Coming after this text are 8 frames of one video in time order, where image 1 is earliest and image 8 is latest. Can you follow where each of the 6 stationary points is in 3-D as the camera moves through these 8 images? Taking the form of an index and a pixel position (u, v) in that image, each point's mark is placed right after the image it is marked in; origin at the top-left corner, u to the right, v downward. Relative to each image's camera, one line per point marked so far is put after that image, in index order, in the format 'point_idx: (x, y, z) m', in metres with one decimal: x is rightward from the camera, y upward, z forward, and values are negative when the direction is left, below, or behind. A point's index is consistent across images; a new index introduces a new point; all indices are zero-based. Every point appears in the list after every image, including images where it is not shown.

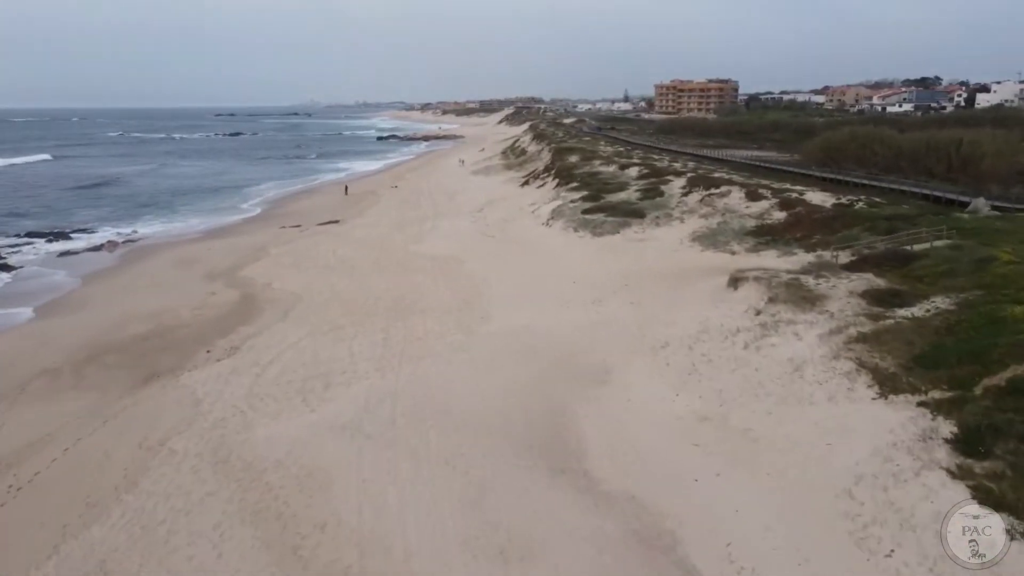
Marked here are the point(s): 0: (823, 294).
0: (+7.3, -0.1, +14.2) m
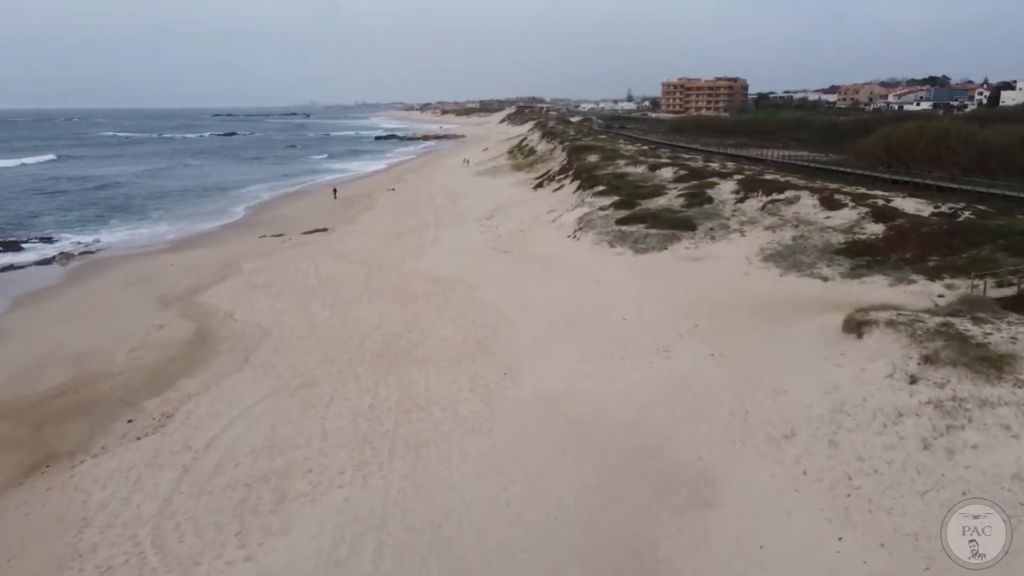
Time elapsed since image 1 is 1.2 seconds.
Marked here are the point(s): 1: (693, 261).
0: (+7.9, -1.0, +9.8) m
1: (+5.2, +0.8, +17.7) m
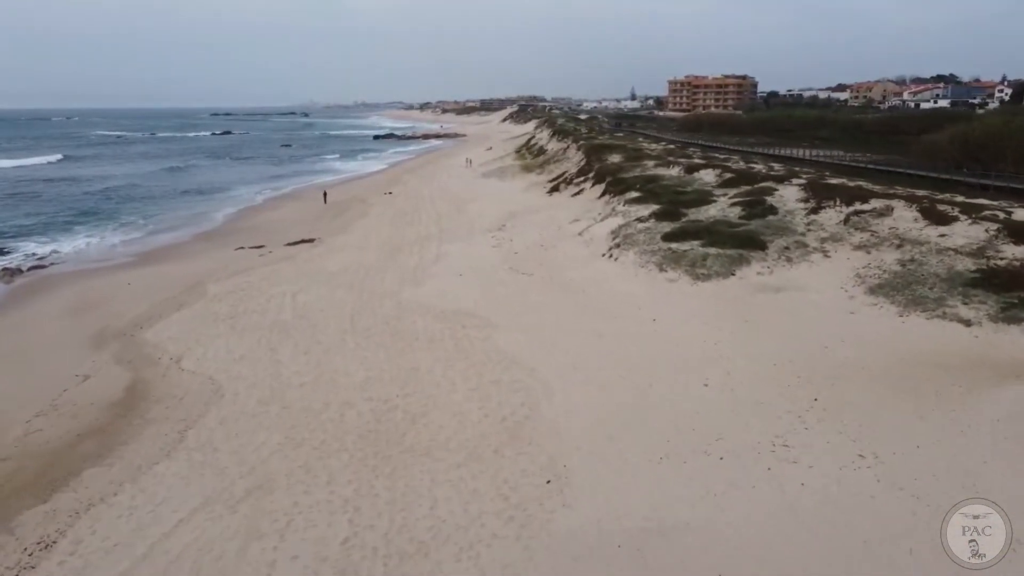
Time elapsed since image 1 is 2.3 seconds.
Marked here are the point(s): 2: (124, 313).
0: (+8.6, -1.9, +5.8) m
1: (+5.9, -0.1, +13.8) m
2: (-11.5, -0.7, +18.1) m
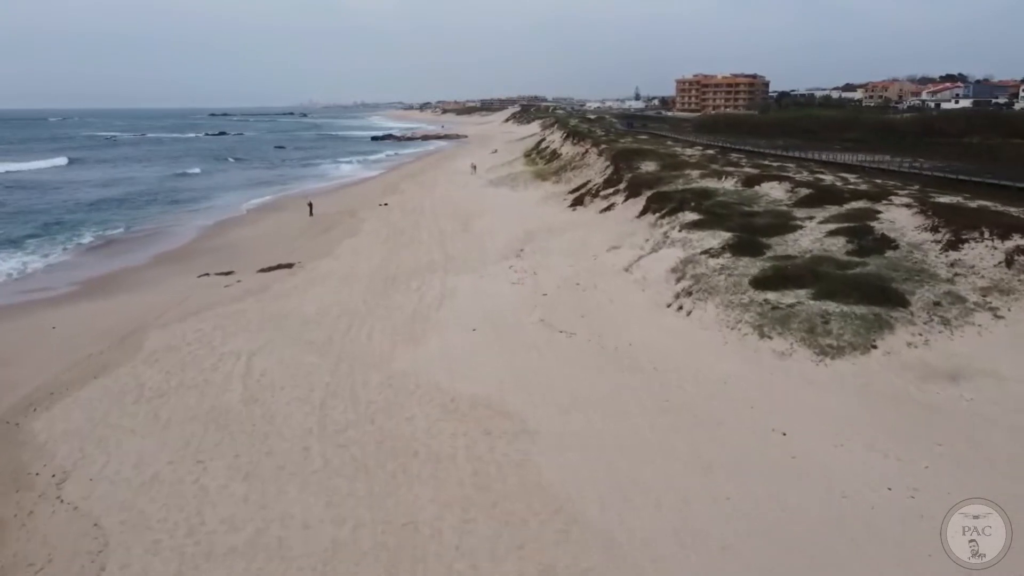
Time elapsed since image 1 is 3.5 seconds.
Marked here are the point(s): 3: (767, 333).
0: (+9.3, -3.2, +1.3) m
1: (+6.5, -1.4, +9.2) m
2: (-10.8, -2.0, +13.5) m
3: (+4.5, -0.8, +10.9) m
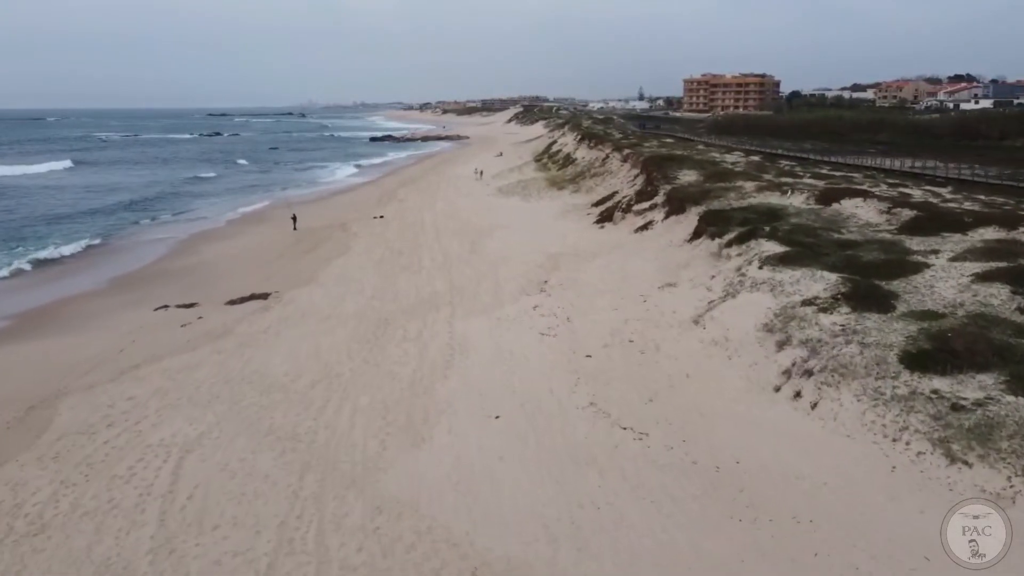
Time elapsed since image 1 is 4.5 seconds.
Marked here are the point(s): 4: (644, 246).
0: (+9.9, -4.3, -2.6) m
1: (+7.2, -2.5, +5.4) m
2: (-10.2, -3.1, +9.7) m
3: (+5.2, -1.9, +7.0) m
4: (+3.9, +1.3, +18.3) m
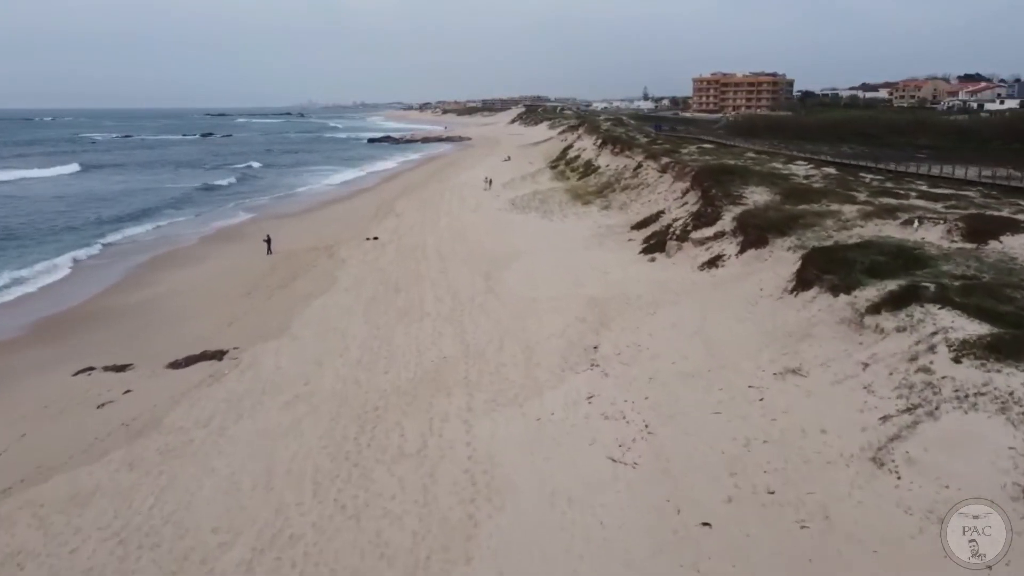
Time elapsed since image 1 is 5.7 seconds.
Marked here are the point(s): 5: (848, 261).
0: (+10.6, -5.7, -7.2) m
1: (+7.9, -3.9, +0.8) m
2: (-9.4, -4.5, +5.1) m
3: (+5.9, -3.3, +2.5) m
4: (+4.7, -0.1, +13.7) m
5: (+6.7, +0.5, +12.2) m
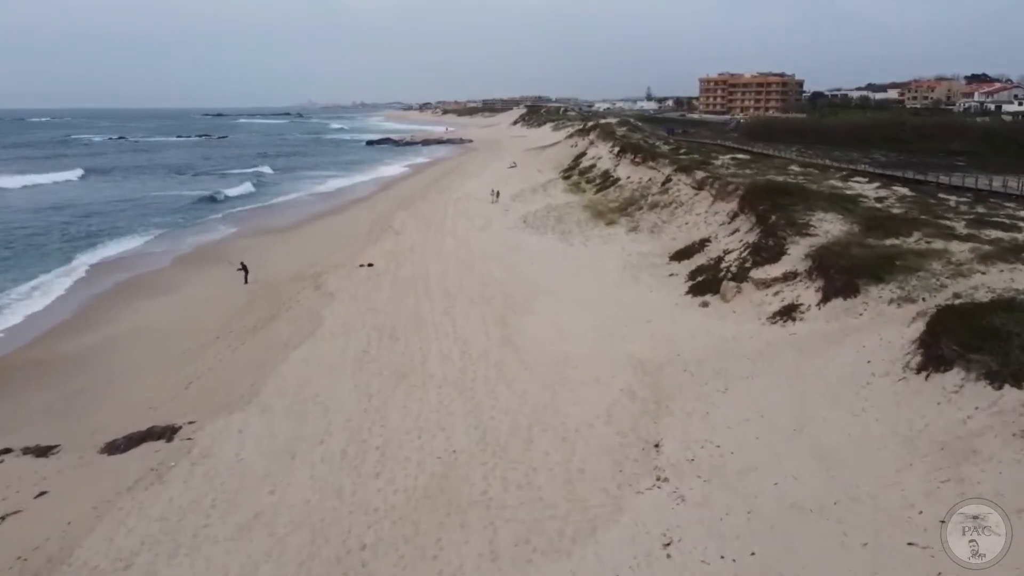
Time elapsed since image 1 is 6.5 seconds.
0: (+11.1, -6.9, -10.3) m
1: (+8.4, -5.1, -2.3) m
2: (-8.9, -5.7, +2.0) m
3: (+6.4, -4.5, -0.6) m
4: (+5.2, -1.3, +10.6) m
5: (+7.2, -0.6, +9.1) m
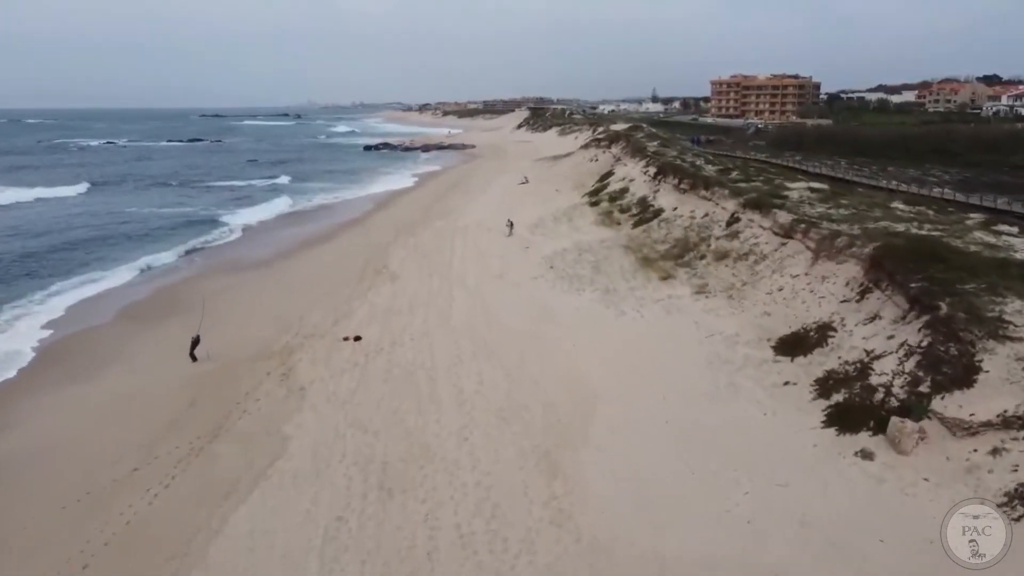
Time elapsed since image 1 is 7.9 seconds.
0: (+12.0, -9.1, -15.3) m
1: (+9.3, -7.2, -7.3) m
2: (-8.1, -7.8, -3.0) m
3: (+7.3, -6.6, -5.7) m
4: (+6.0, -3.4, +5.6) m
5: (+8.0, -2.8, +4.1) m
